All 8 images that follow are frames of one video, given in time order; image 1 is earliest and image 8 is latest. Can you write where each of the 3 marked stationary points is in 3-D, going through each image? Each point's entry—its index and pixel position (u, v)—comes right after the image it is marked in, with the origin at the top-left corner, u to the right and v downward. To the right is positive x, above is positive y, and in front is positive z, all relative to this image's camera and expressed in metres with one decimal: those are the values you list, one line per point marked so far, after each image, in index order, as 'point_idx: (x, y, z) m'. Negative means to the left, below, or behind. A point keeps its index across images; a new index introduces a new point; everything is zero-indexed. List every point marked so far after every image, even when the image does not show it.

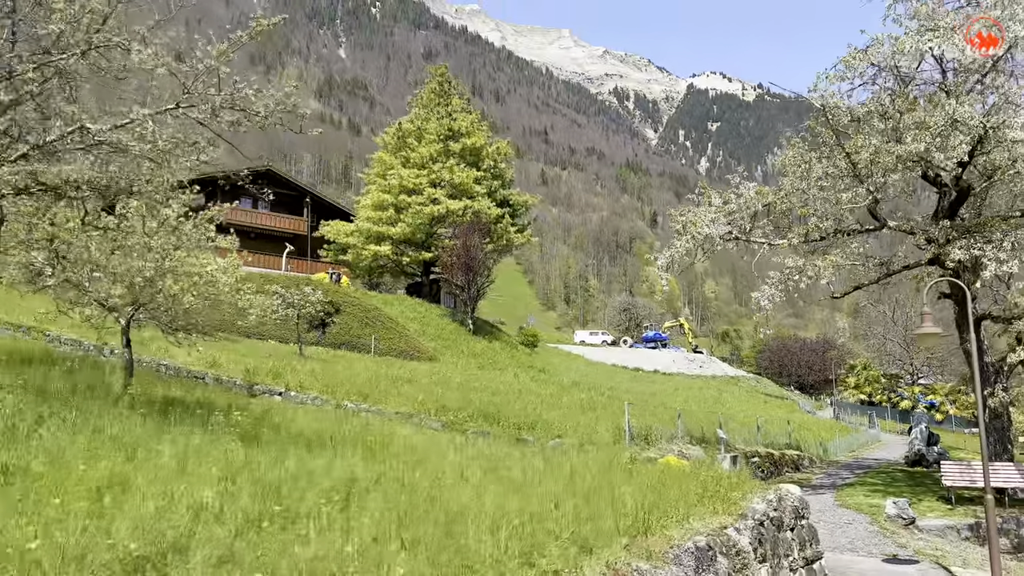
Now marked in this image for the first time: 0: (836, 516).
0: (+5.8, -4.1, +14.3) m
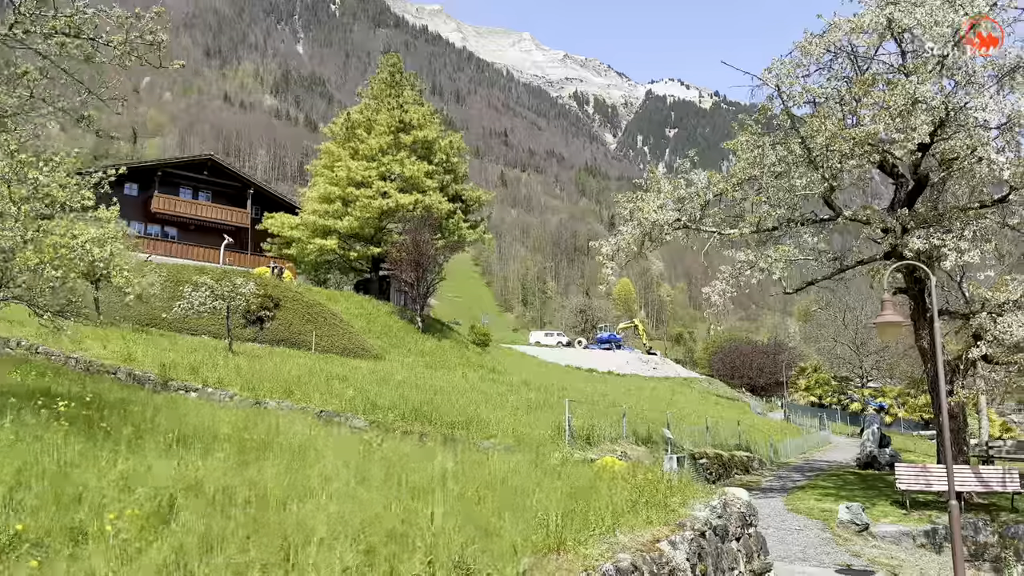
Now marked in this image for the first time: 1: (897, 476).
0: (+4.6, -3.9, +13.5) m
1: (+7.0, -3.4, +14.5) m
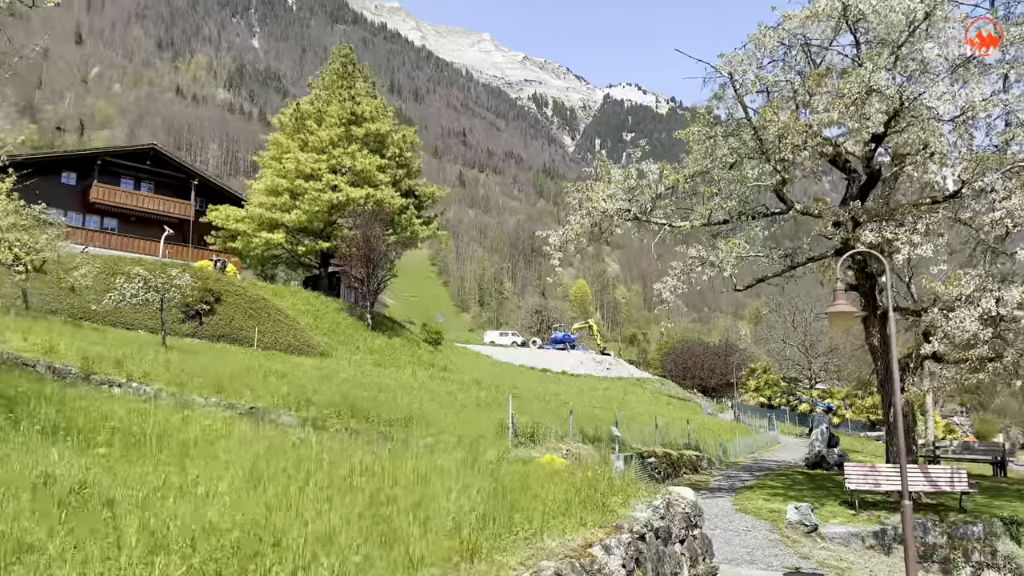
0: (+3.6, -3.8, +13.0) m
1: (+6.0, -3.4, +14.3) m
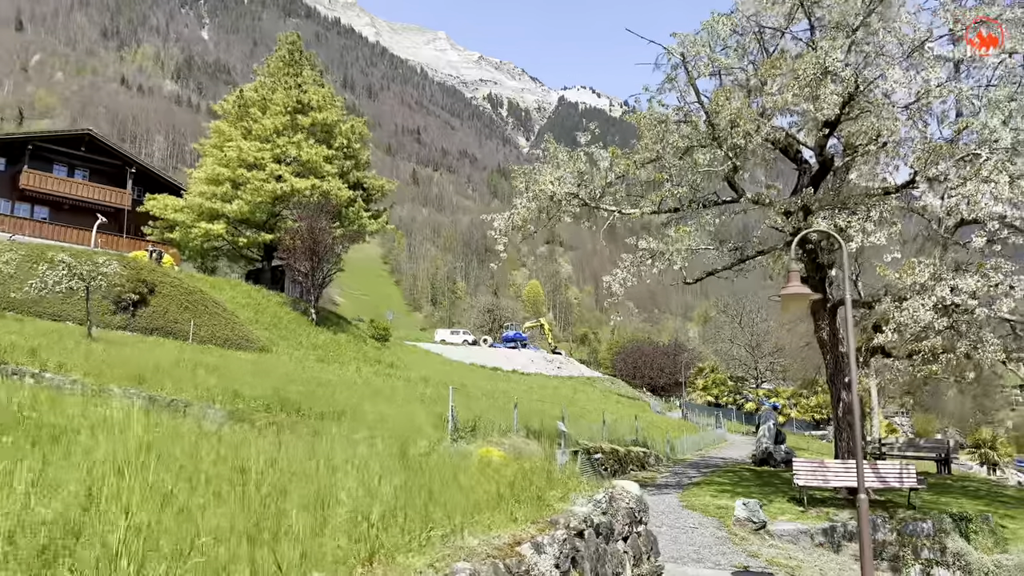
0: (+2.6, -3.6, +12.6) m
1: (+4.9, -3.2, +13.9) m
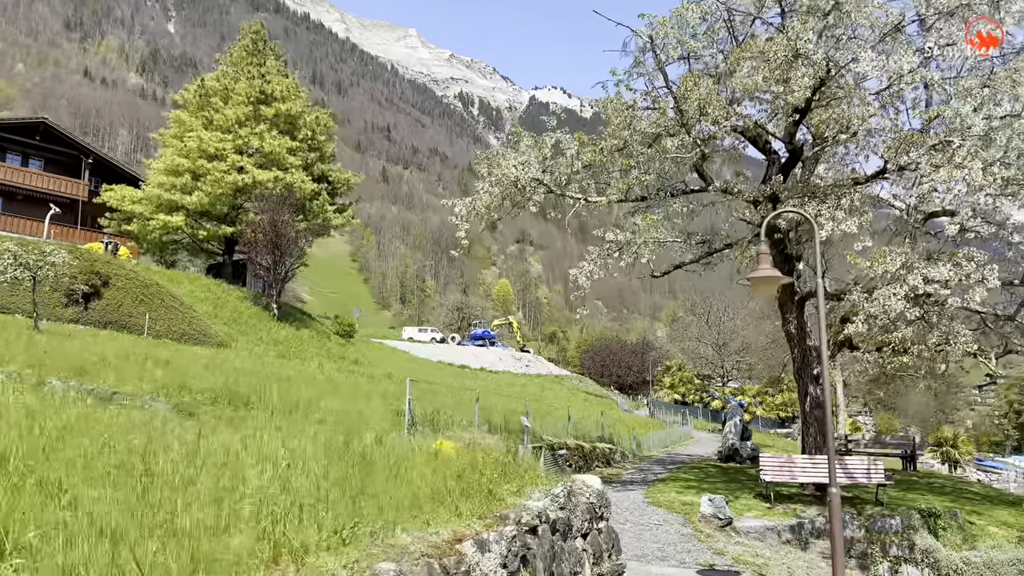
0: (+2.0, -3.5, +12.2) m
1: (+4.3, -3.1, +13.6) m
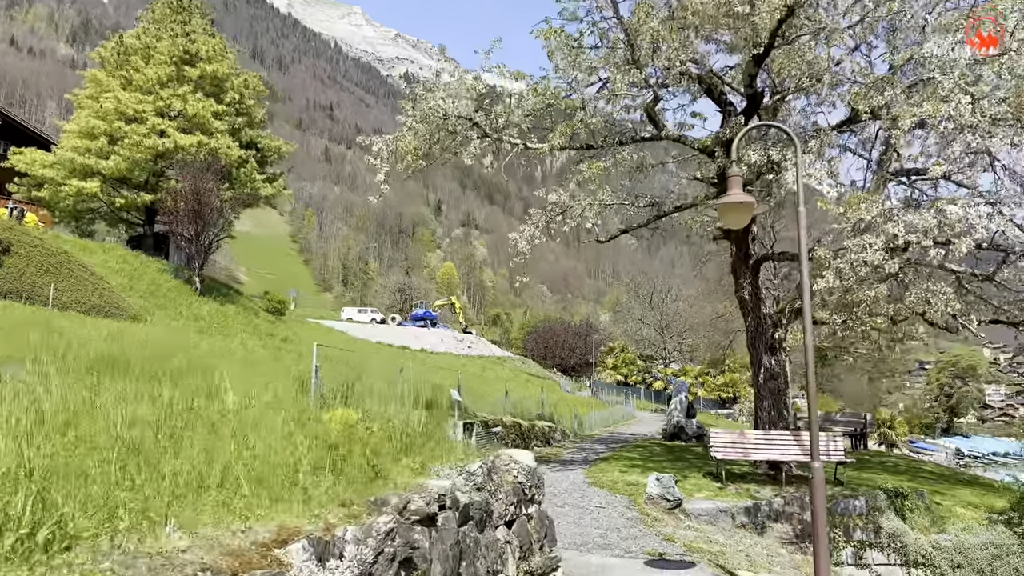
0: (+1.0, -2.9, +10.9) m
1: (+3.1, -2.4, +12.4) m
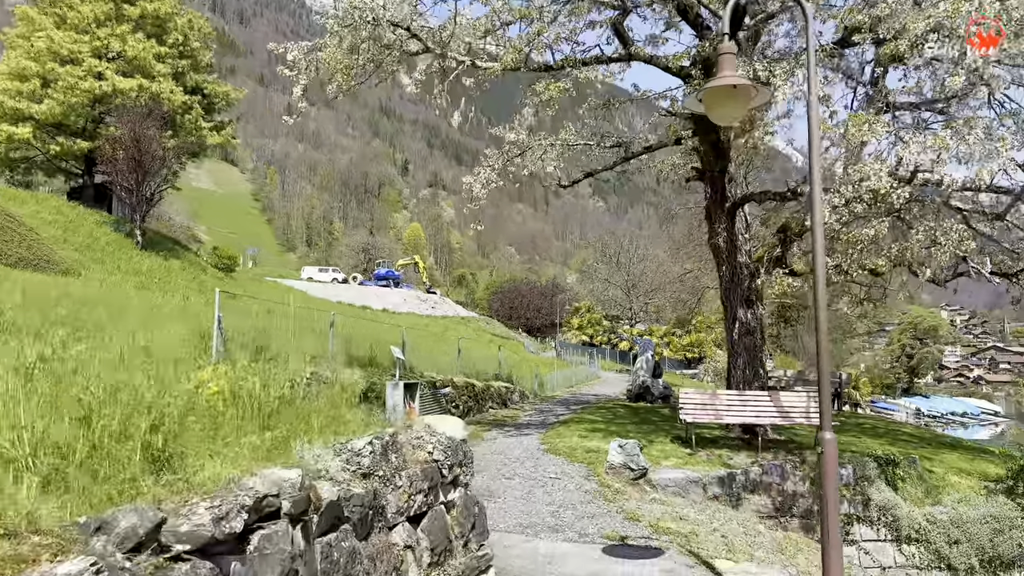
0: (+0.3, -2.2, +9.5) m
1: (+2.4, -1.6, +11.2) m
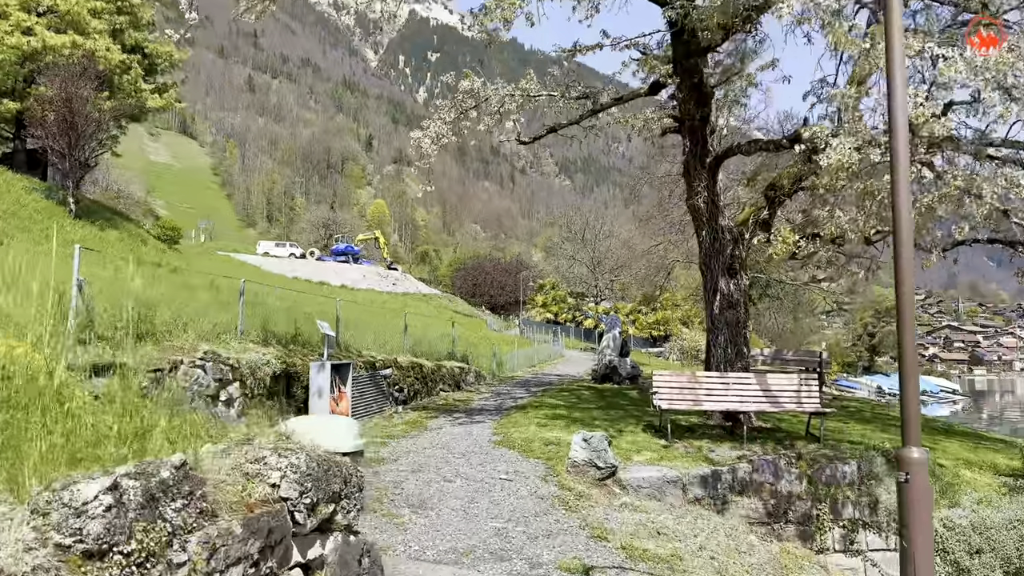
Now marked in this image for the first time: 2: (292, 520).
0: (-0.3, -1.8, +8.0) m
1: (+1.7, -1.2, +9.7) m
2: (-0.7, -0.7, +3.0) m
